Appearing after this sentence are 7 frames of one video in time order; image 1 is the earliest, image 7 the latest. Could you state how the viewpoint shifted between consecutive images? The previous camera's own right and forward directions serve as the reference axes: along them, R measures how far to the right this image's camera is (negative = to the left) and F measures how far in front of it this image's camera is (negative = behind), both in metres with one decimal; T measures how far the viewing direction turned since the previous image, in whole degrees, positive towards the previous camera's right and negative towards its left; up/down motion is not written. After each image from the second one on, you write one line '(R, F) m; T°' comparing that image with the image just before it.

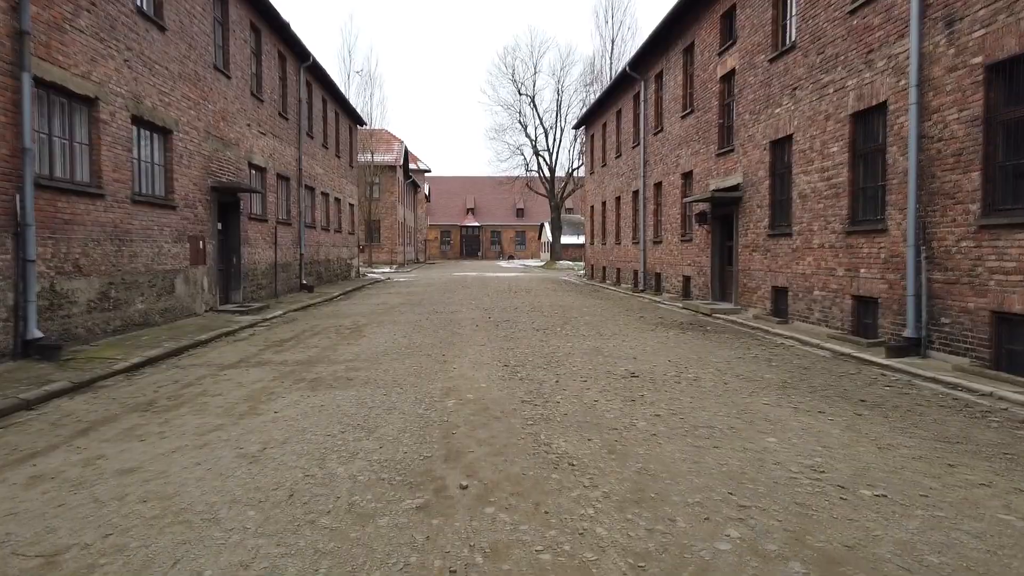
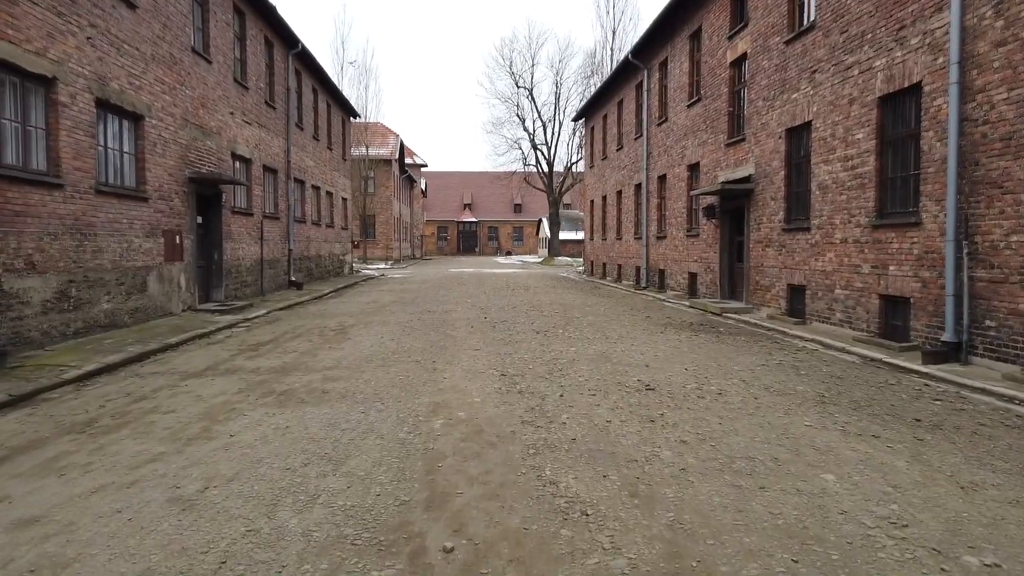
(0.0, +0.8) m; 0°
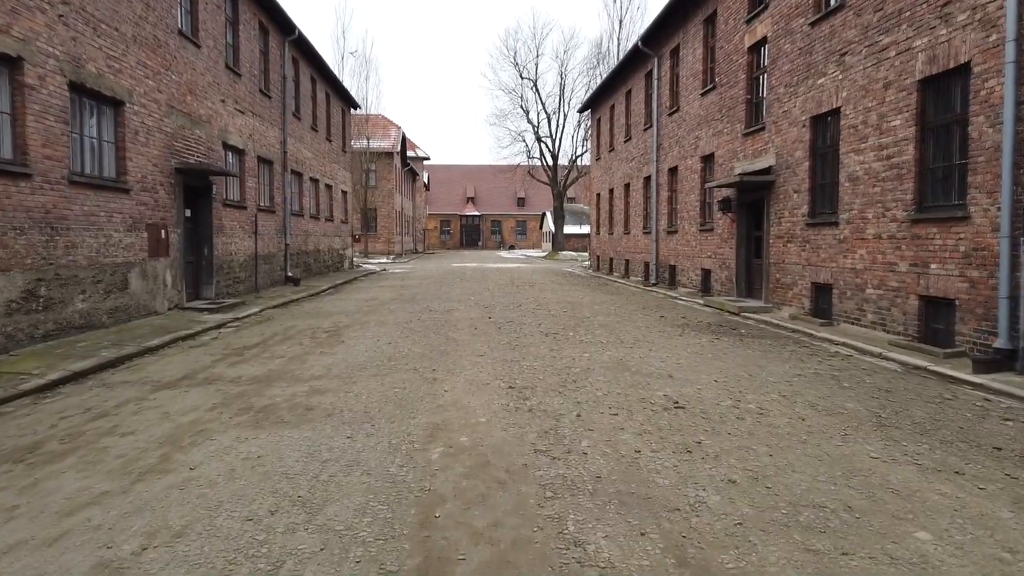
(0.0, +0.7) m; 0°
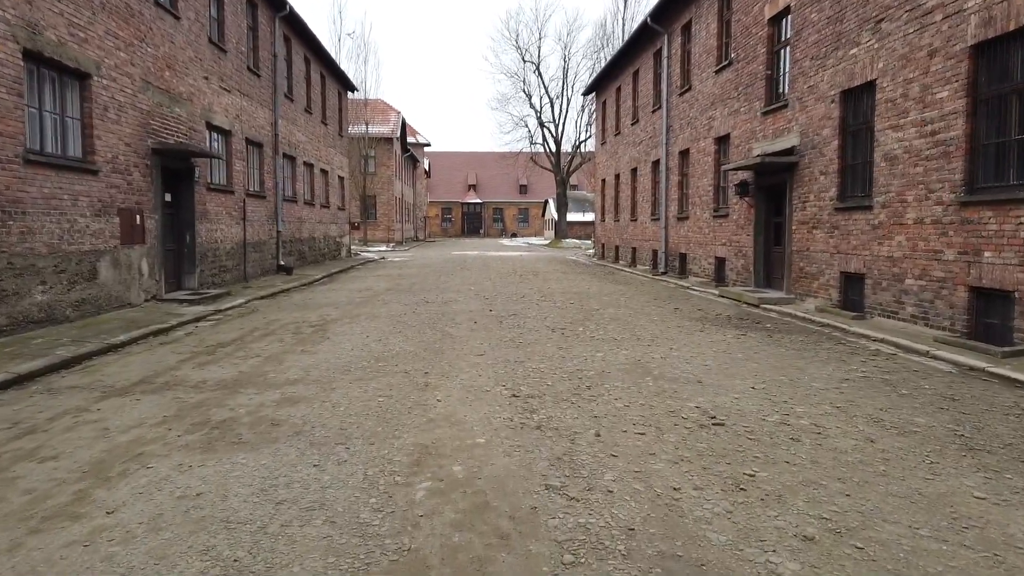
(0.0, +0.9) m; 0°
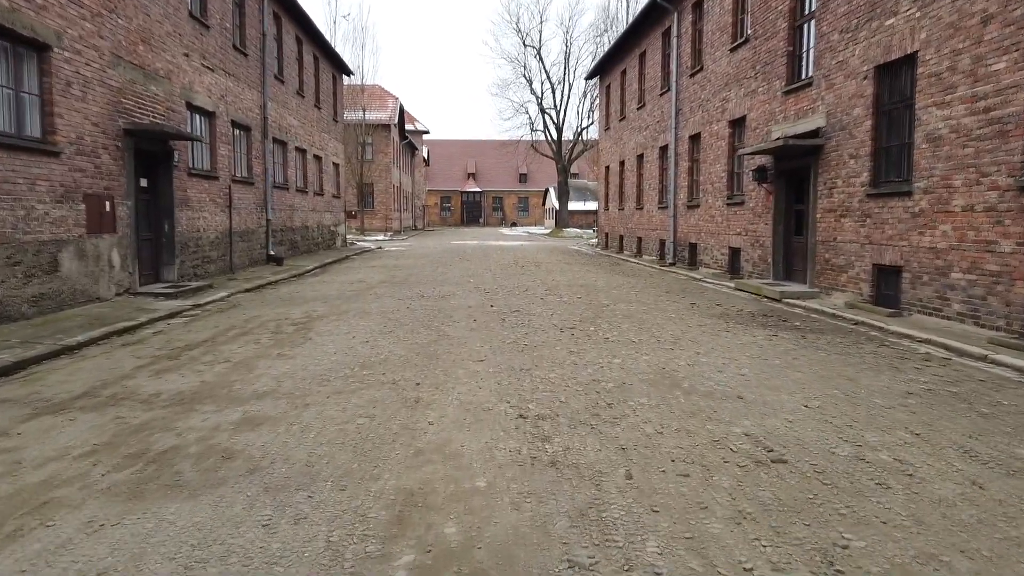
(0.0, +0.8) m; 0°
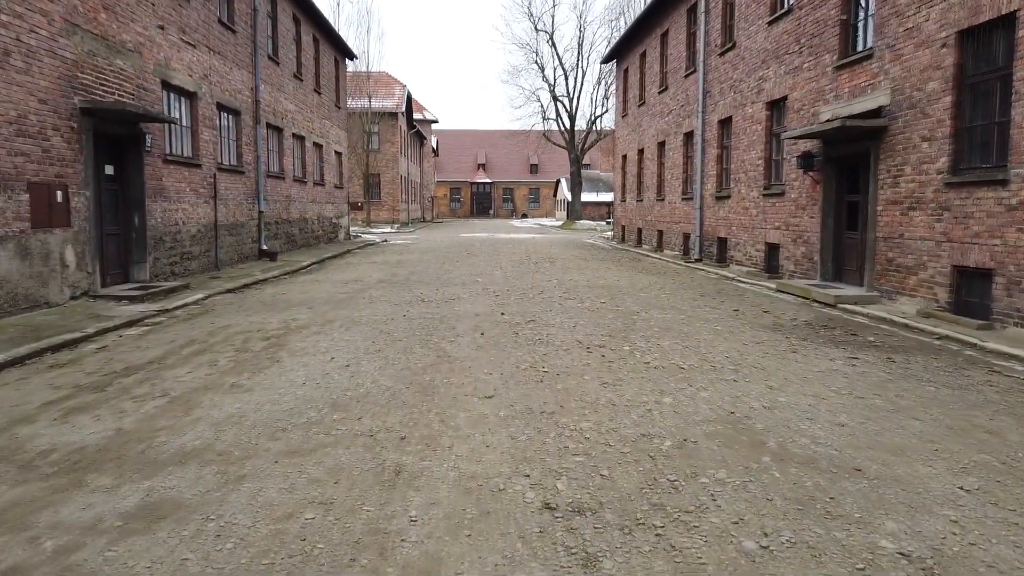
(0.0, +1.4) m; -1°
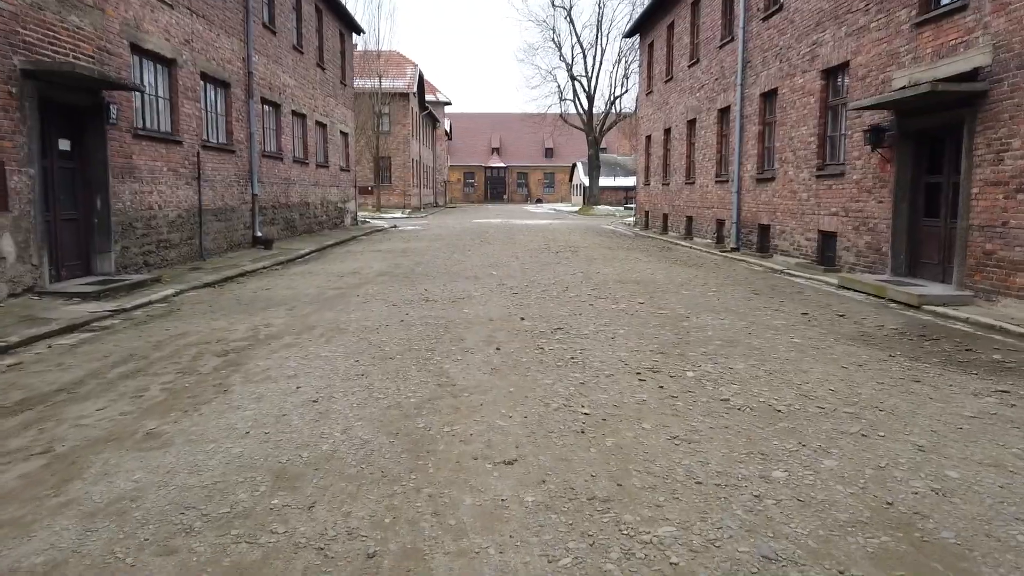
(-0.1, +1.5) m; -1°
